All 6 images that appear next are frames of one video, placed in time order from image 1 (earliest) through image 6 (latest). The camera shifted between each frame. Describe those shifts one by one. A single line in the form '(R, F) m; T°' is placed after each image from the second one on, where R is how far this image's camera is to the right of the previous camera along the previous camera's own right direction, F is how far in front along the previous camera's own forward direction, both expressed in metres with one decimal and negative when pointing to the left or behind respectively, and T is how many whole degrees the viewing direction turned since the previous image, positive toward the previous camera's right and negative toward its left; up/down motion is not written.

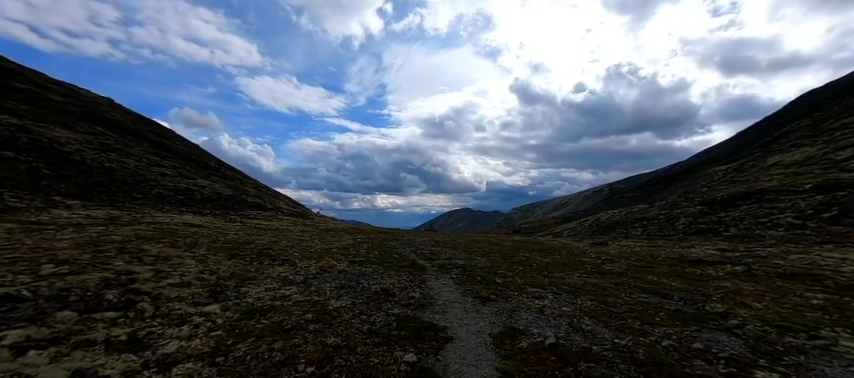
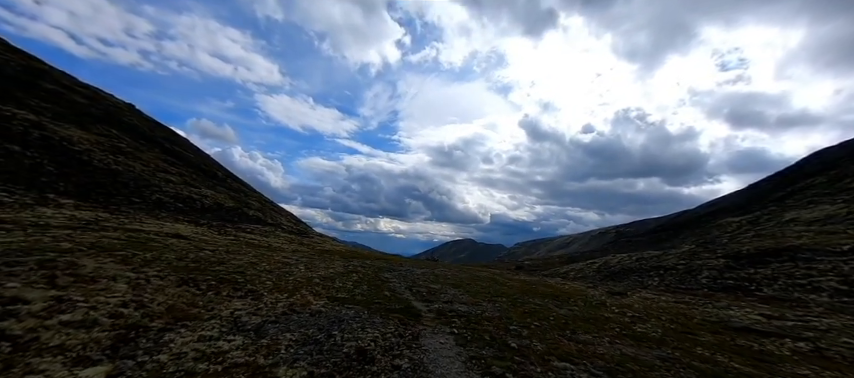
(+0.1, +3.4) m; -1°
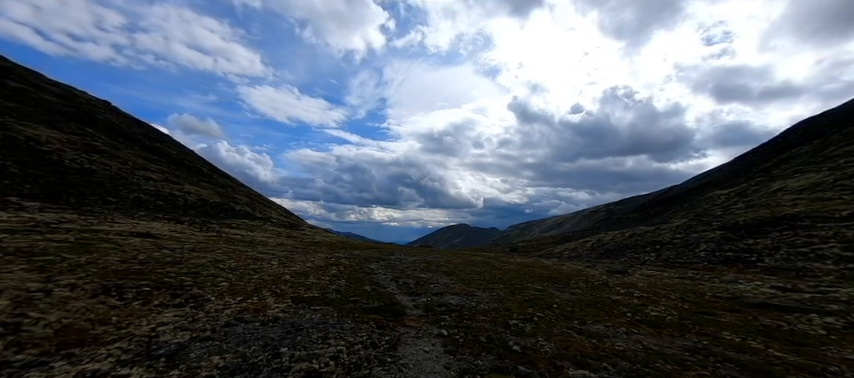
(+0.7, +3.0) m; +1°
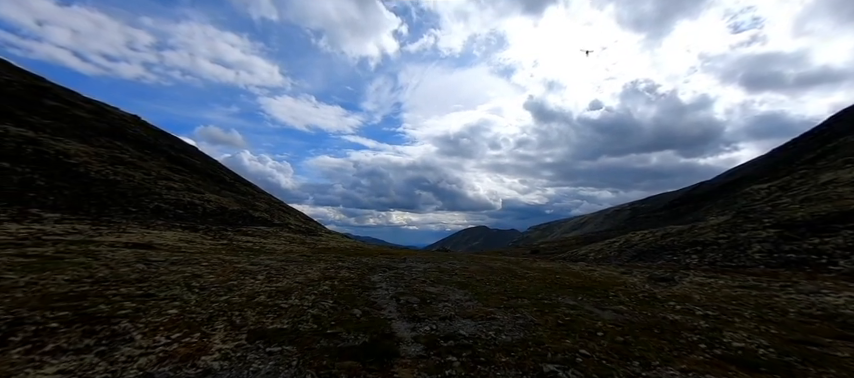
(+0.8, +4.0) m; -3°
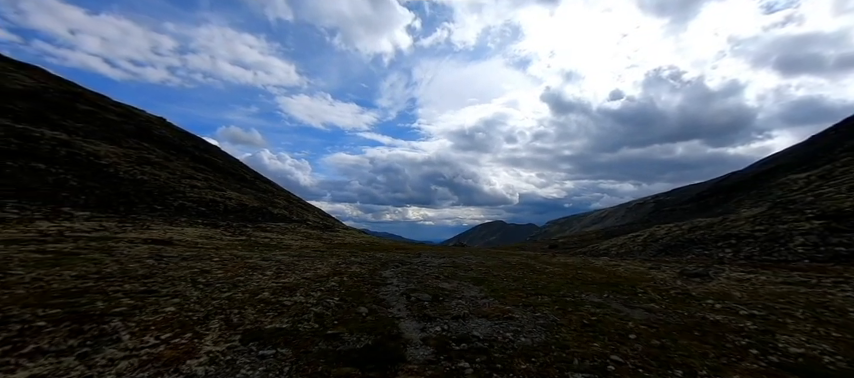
(+0.3, +1.3) m; -3°
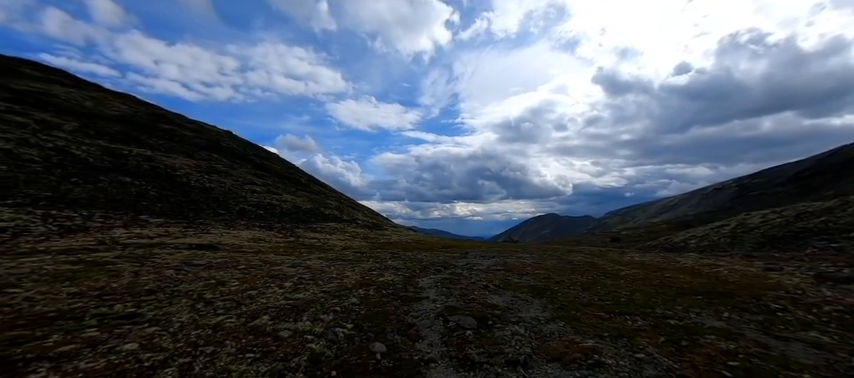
(+0.4, +4.5) m; -9°
